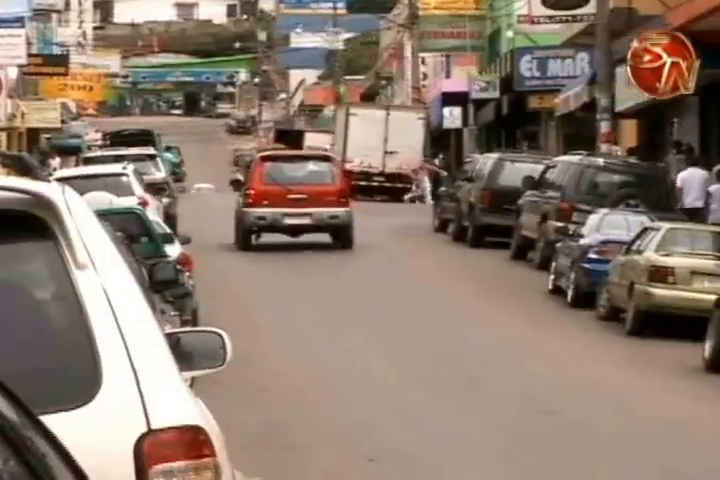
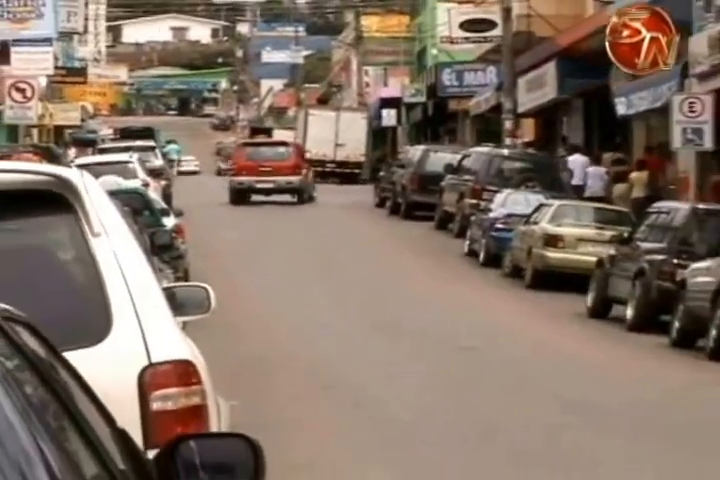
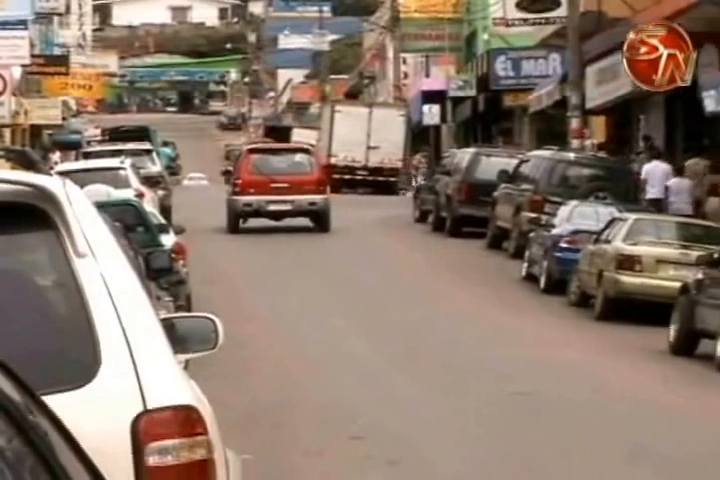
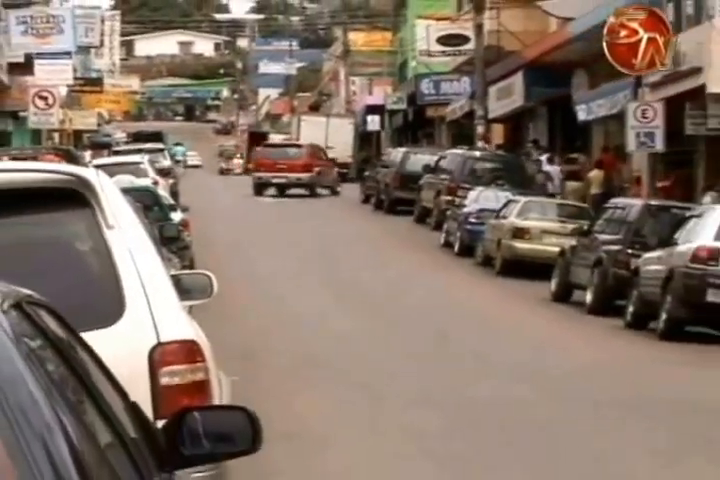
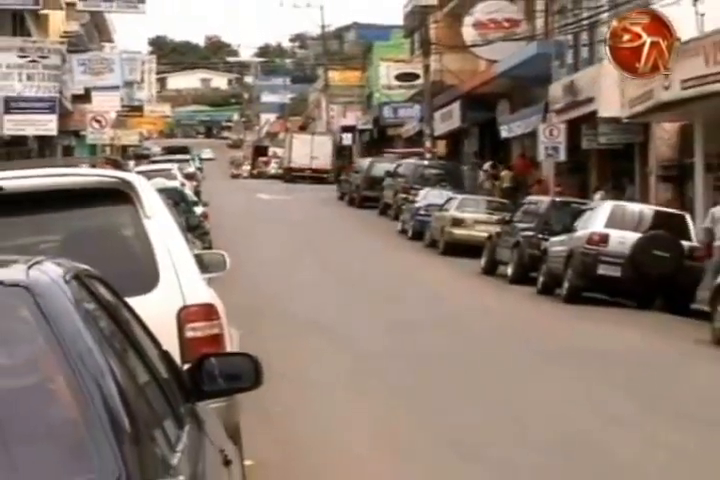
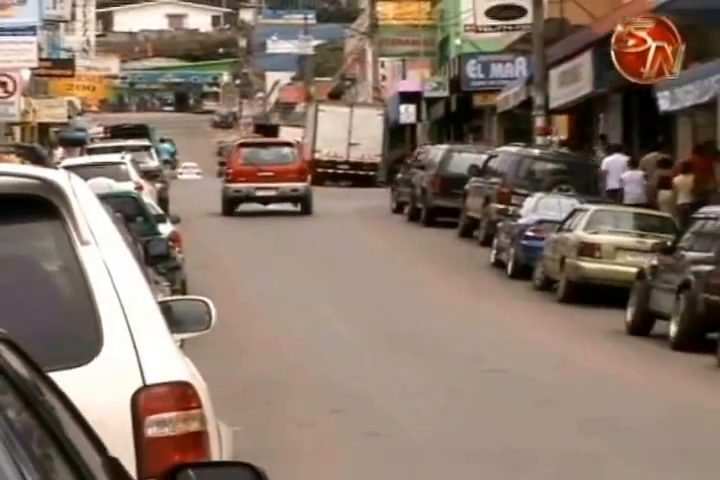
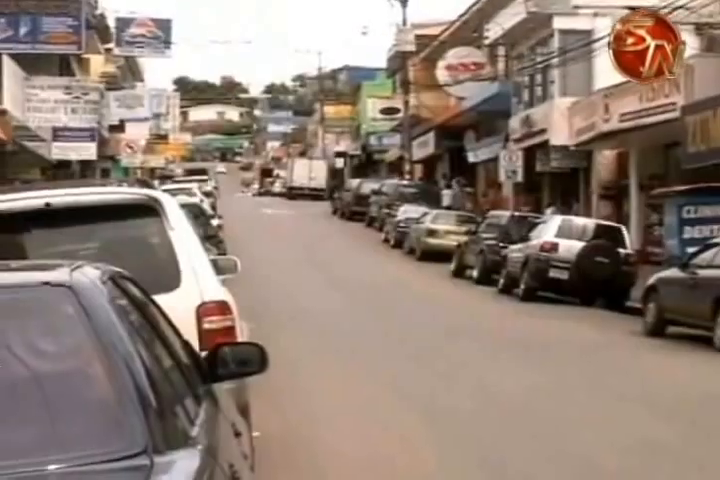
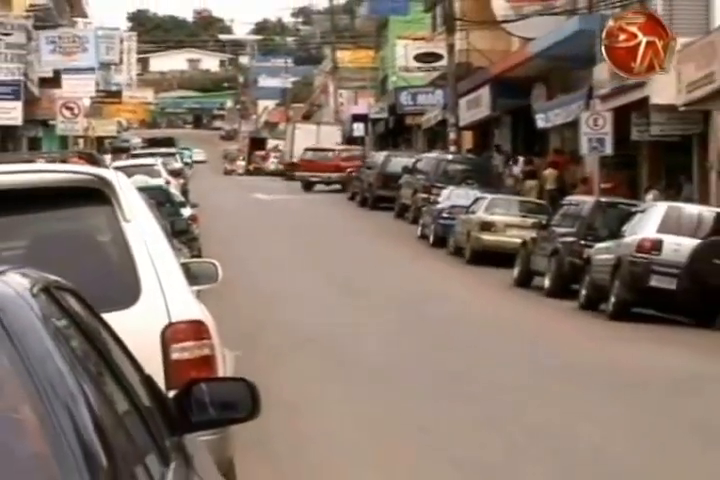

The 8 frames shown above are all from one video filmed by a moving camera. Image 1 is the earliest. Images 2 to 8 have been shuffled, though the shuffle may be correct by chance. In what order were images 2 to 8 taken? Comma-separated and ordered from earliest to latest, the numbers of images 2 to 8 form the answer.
3, 6, 2, 4, 8, 5, 7
